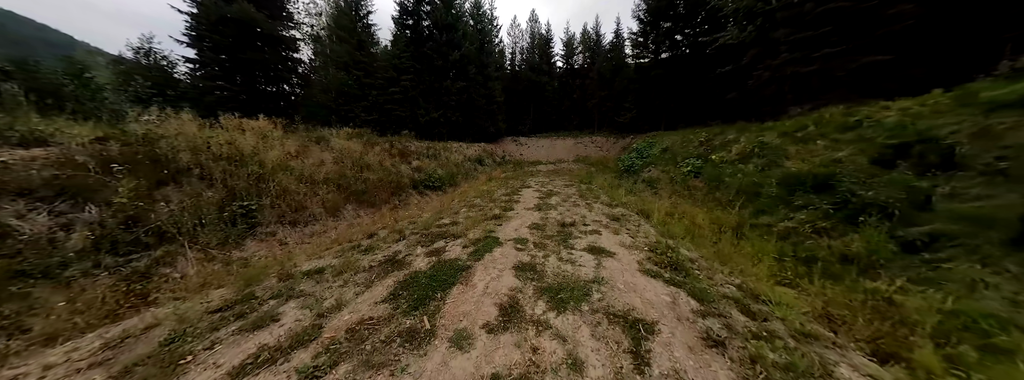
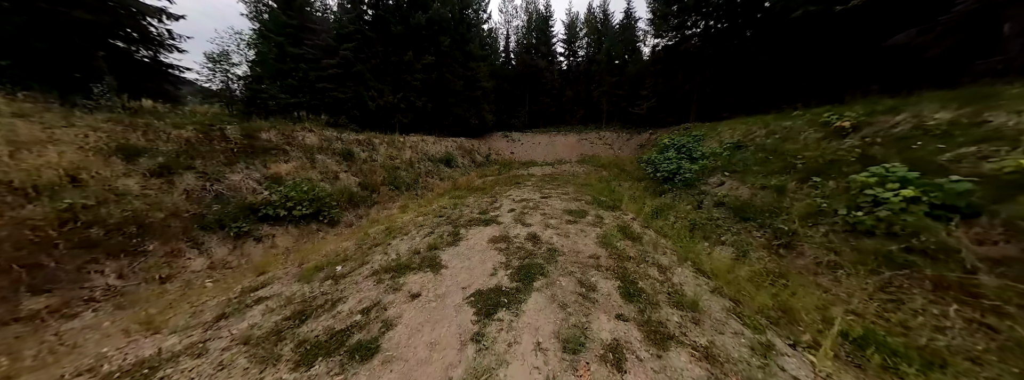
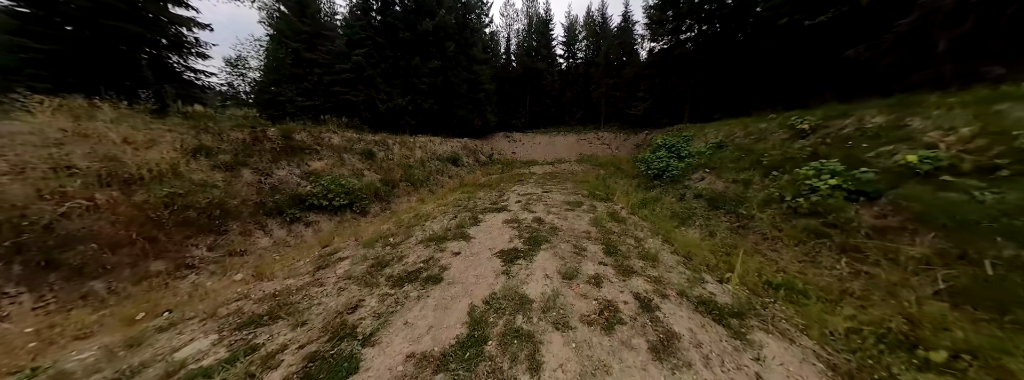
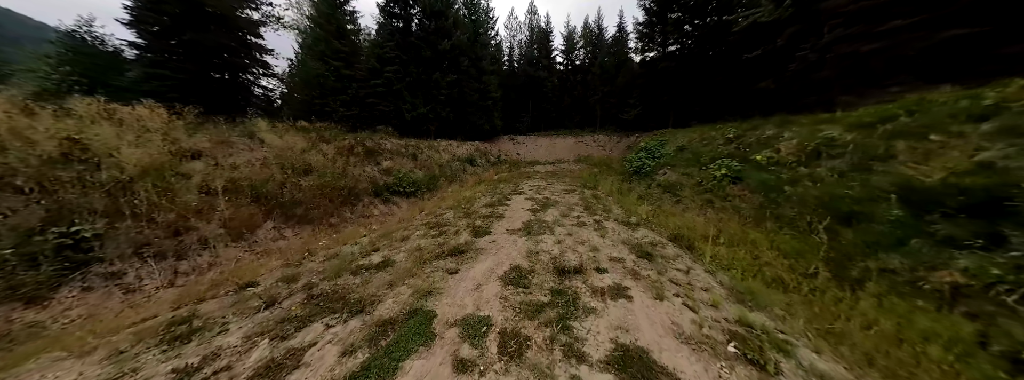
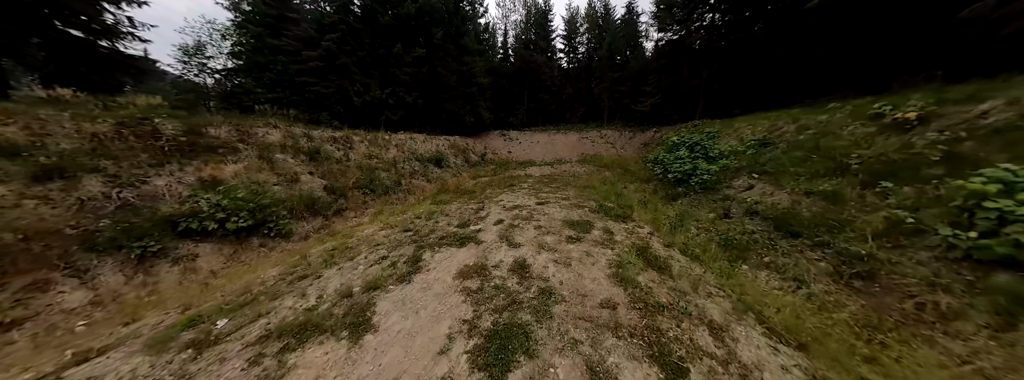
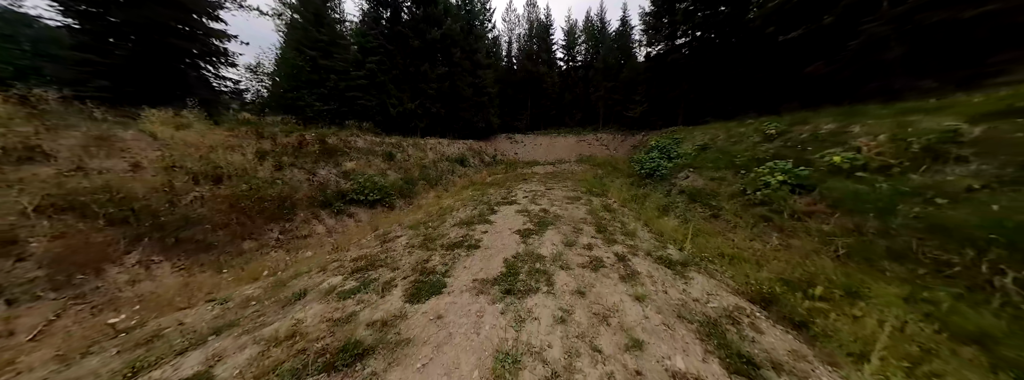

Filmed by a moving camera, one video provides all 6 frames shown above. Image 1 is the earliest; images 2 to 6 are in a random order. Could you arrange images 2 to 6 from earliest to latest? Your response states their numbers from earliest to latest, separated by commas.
4, 6, 3, 2, 5
